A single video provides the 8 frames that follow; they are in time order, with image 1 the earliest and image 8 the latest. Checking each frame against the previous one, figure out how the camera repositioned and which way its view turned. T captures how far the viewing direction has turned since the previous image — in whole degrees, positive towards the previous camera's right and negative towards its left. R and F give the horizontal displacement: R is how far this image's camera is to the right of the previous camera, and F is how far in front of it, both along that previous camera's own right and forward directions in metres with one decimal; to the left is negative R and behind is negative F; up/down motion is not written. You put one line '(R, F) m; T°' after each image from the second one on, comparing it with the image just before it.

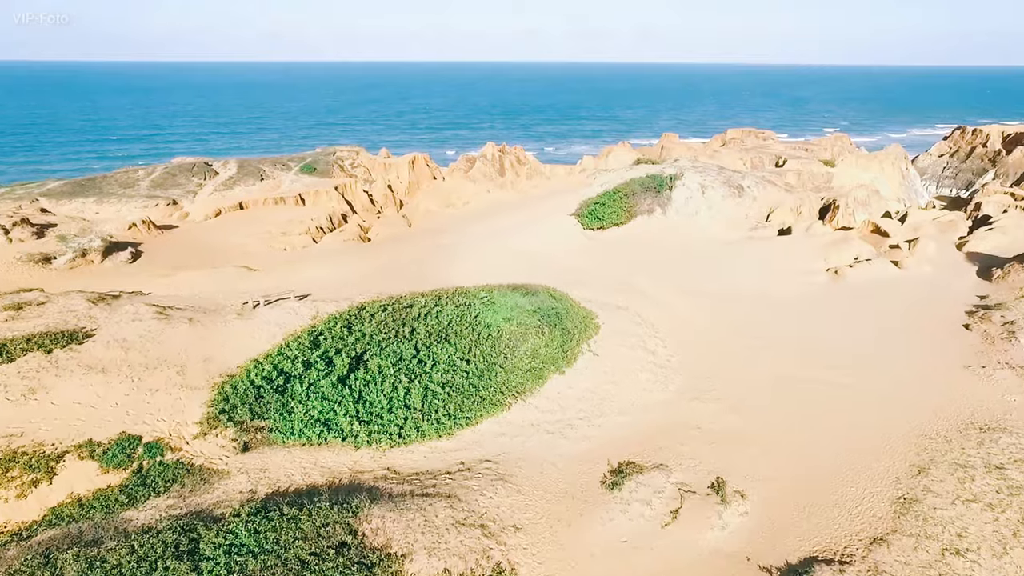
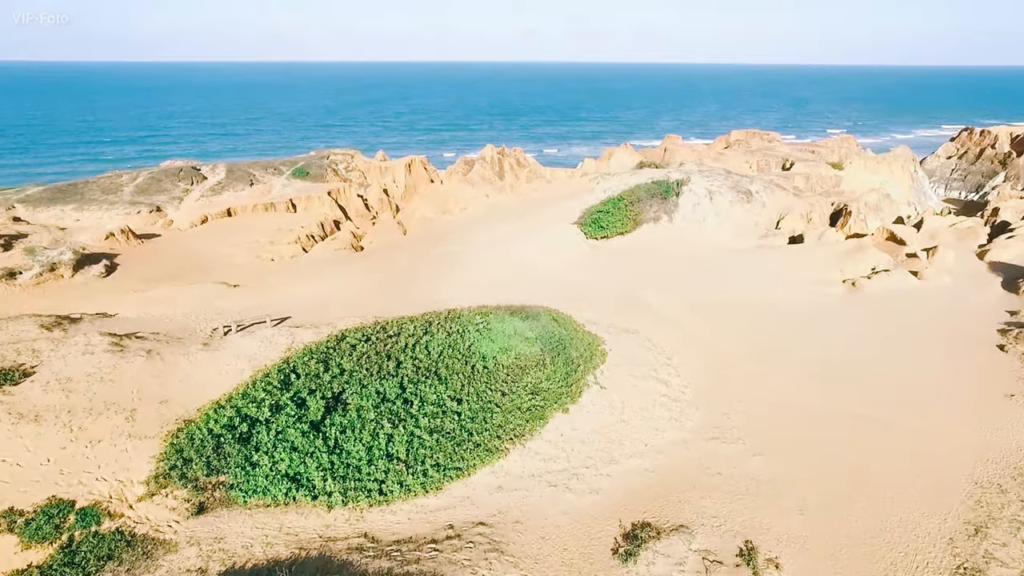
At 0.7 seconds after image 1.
(0.0, +1.5) m; 0°
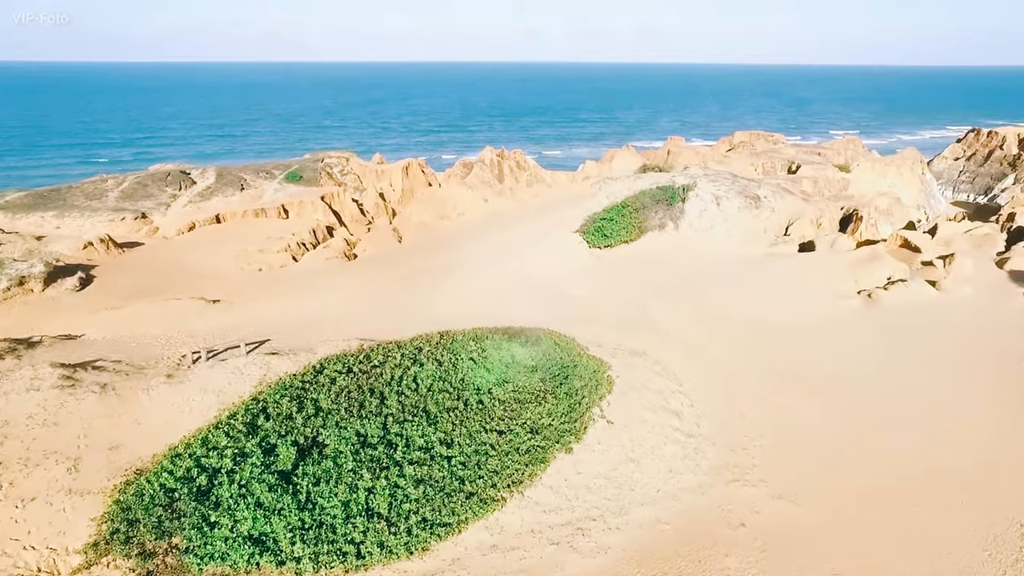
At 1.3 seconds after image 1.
(0.0, +1.3) m; 0°
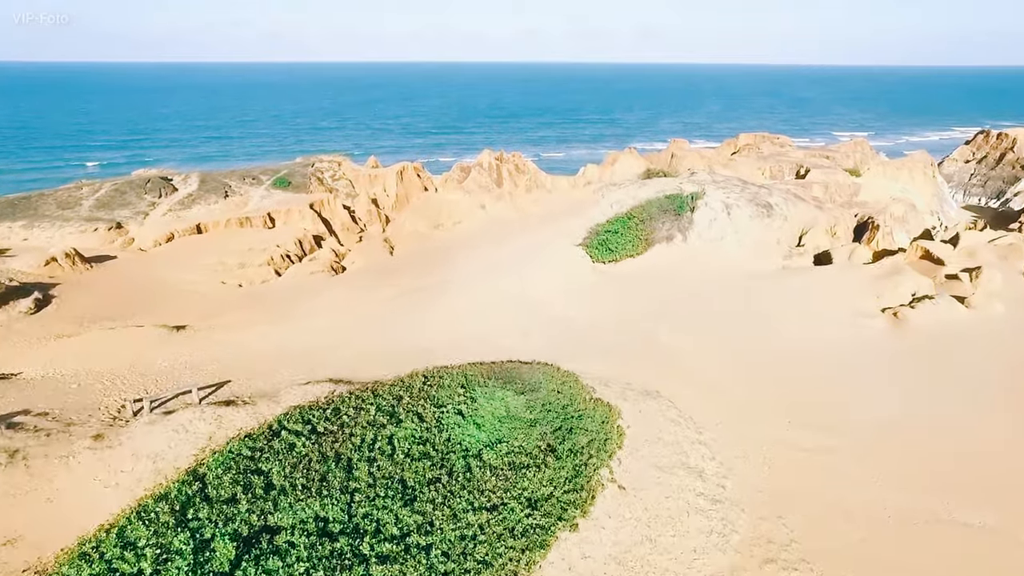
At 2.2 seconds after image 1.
(+0.1, +1.9) m; 0°
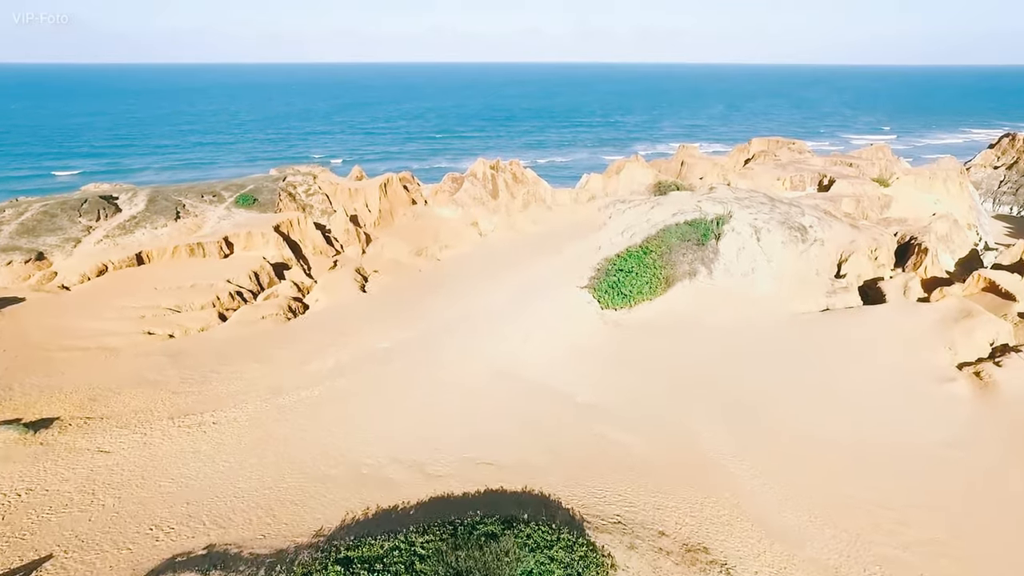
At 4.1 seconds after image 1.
(+0.2, +4.6) m; 0°
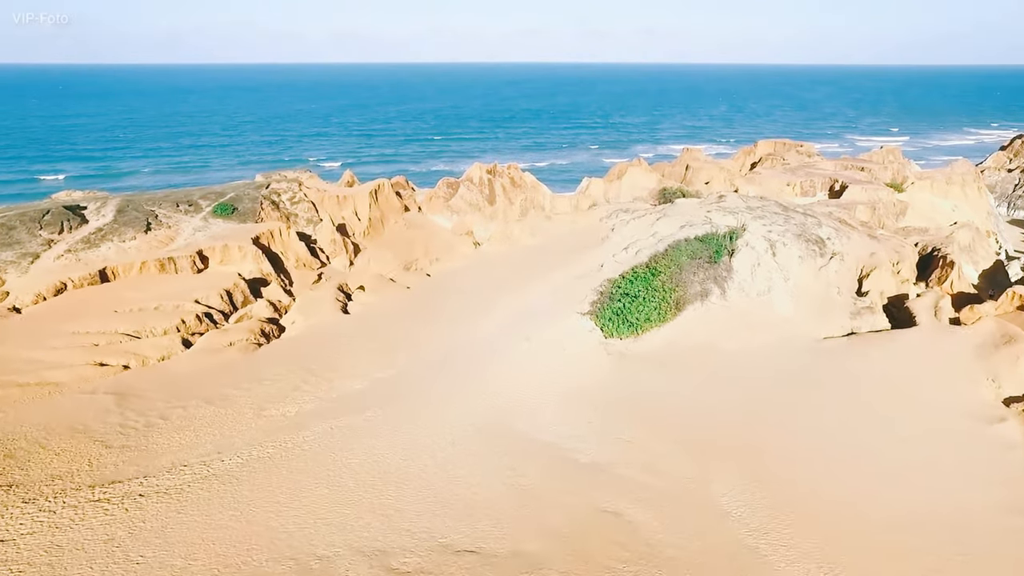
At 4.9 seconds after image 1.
(+0.1, +2.1) m; 0°
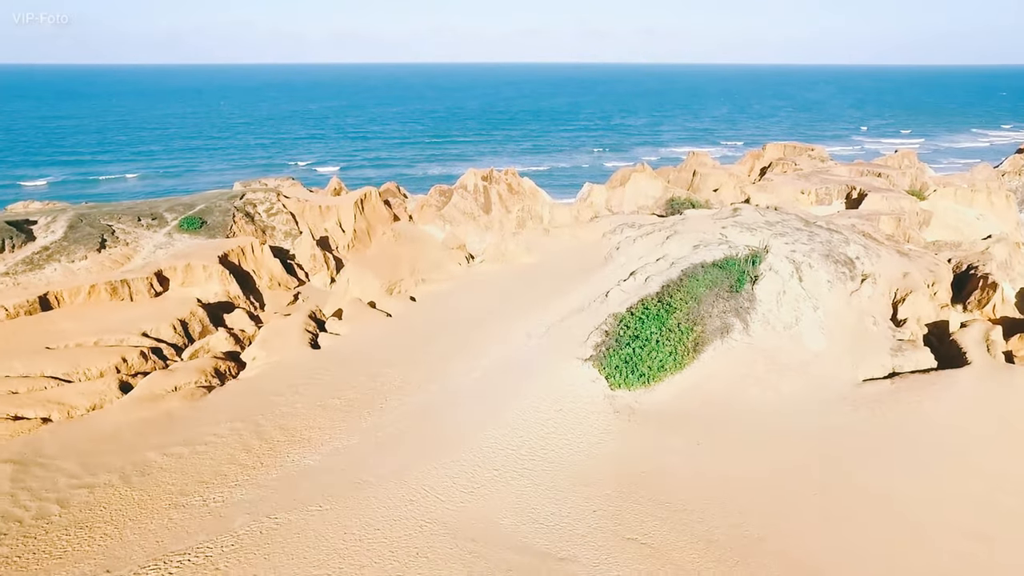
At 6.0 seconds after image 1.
(+0.2, +2.8) m; 0°
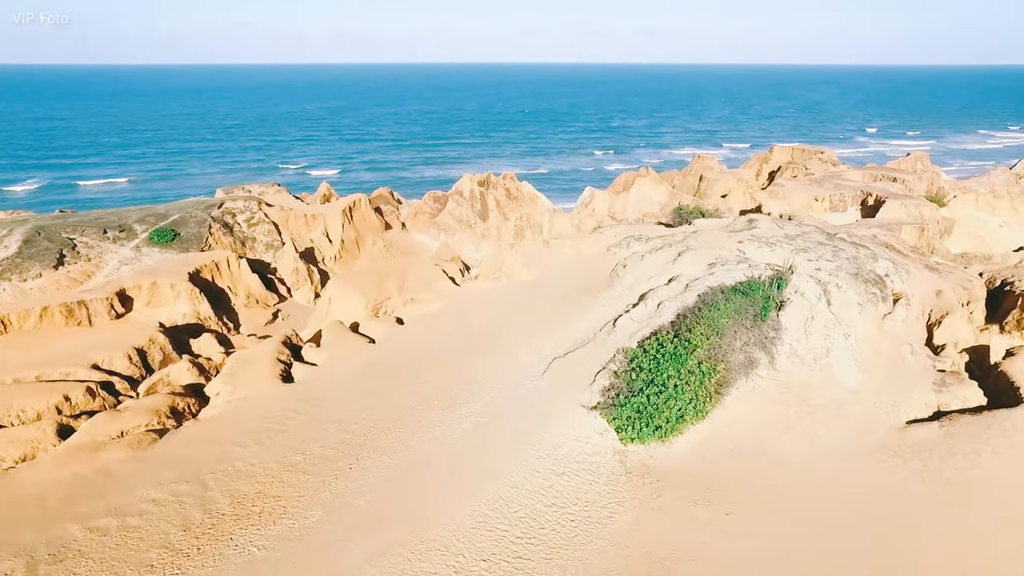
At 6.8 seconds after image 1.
(+0.1, +2.2) m; 0°
